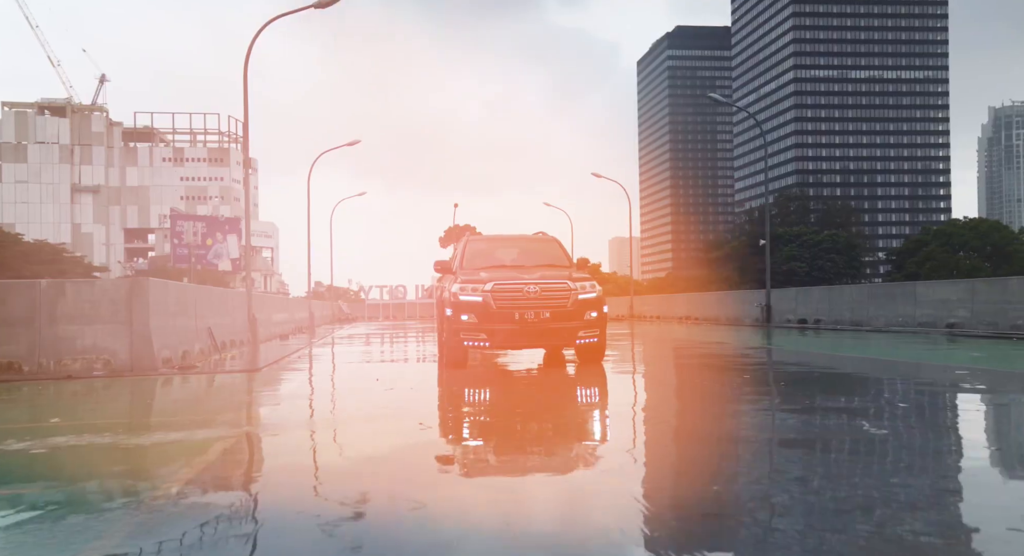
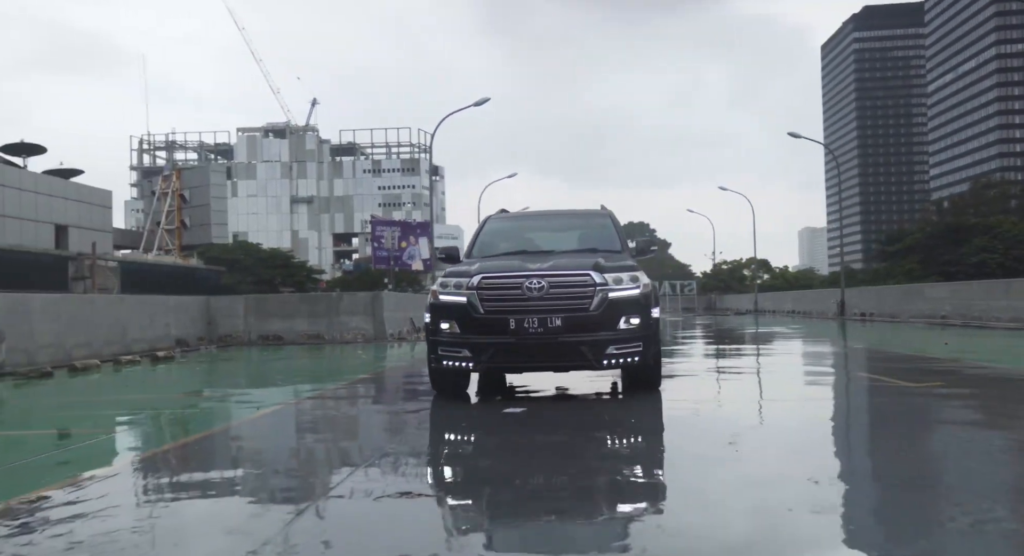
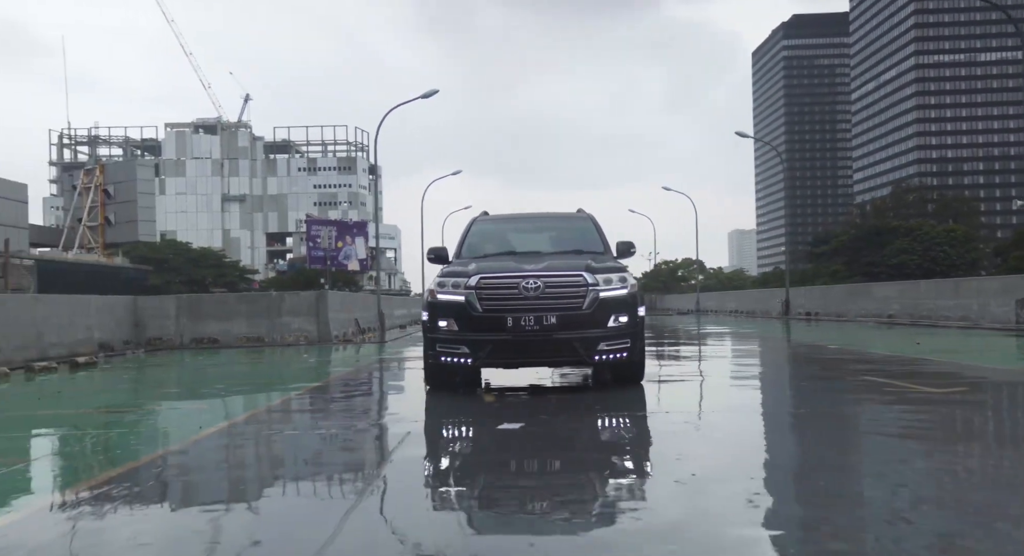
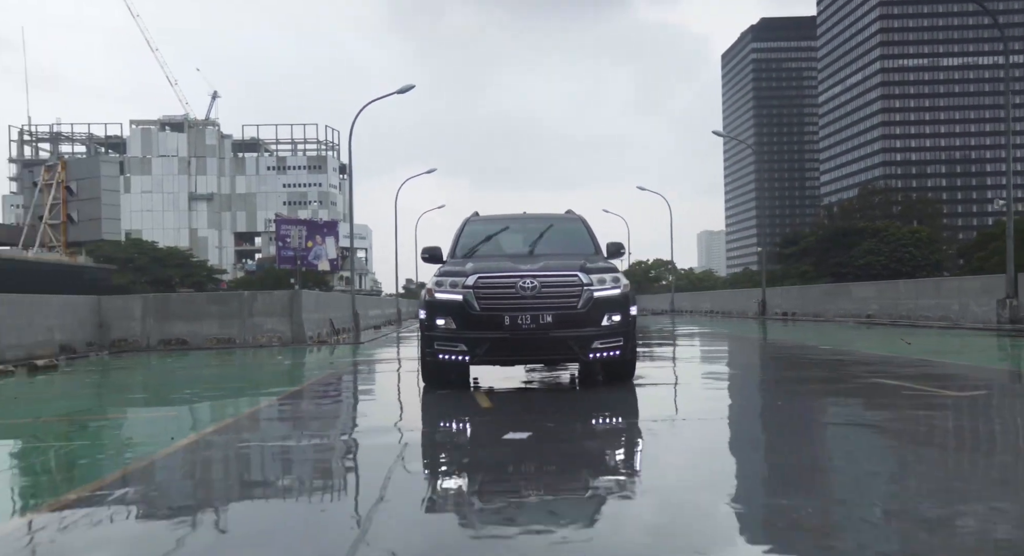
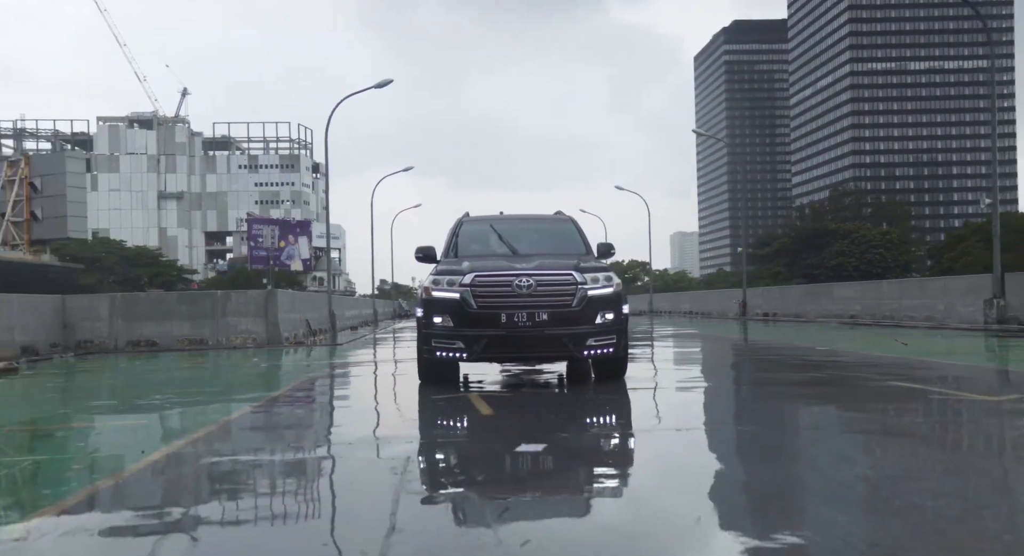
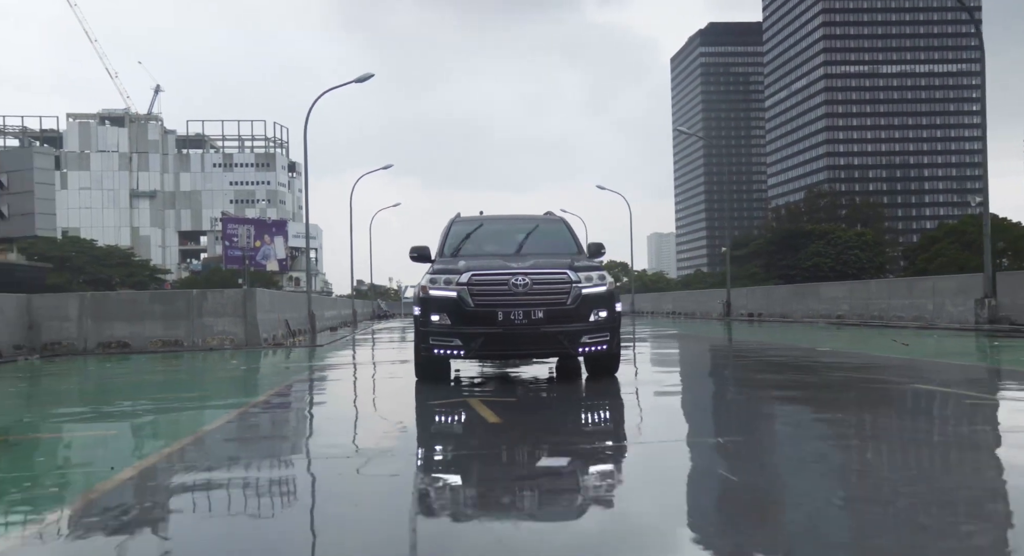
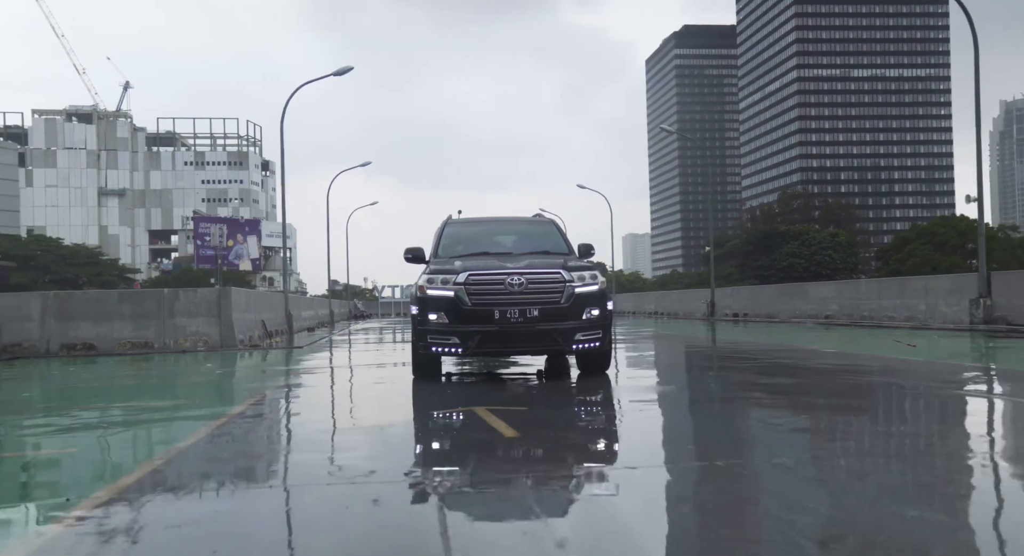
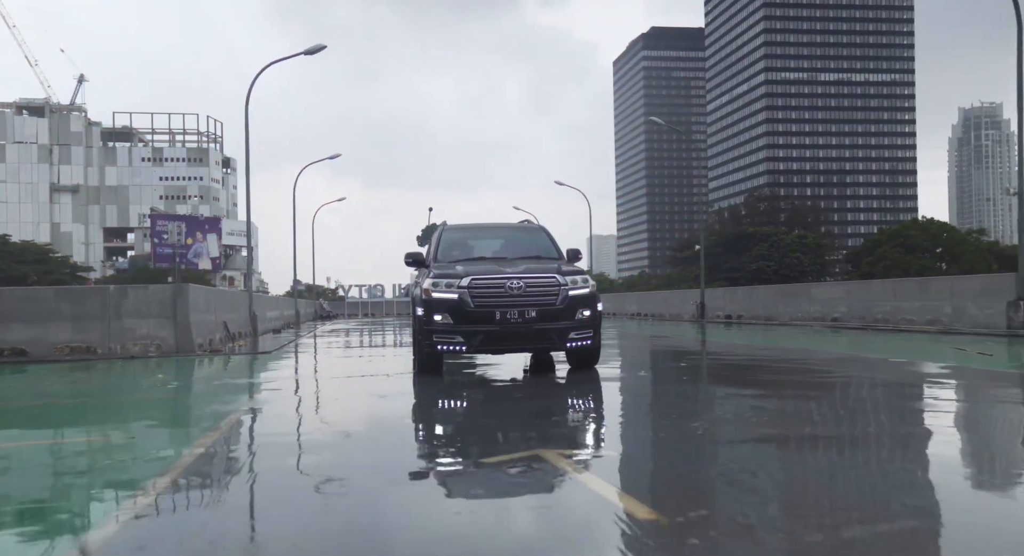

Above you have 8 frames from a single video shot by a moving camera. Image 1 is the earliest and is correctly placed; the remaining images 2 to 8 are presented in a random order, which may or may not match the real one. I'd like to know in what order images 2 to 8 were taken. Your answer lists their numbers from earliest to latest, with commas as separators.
8, 7, 6, 5, 4, 3, 2
